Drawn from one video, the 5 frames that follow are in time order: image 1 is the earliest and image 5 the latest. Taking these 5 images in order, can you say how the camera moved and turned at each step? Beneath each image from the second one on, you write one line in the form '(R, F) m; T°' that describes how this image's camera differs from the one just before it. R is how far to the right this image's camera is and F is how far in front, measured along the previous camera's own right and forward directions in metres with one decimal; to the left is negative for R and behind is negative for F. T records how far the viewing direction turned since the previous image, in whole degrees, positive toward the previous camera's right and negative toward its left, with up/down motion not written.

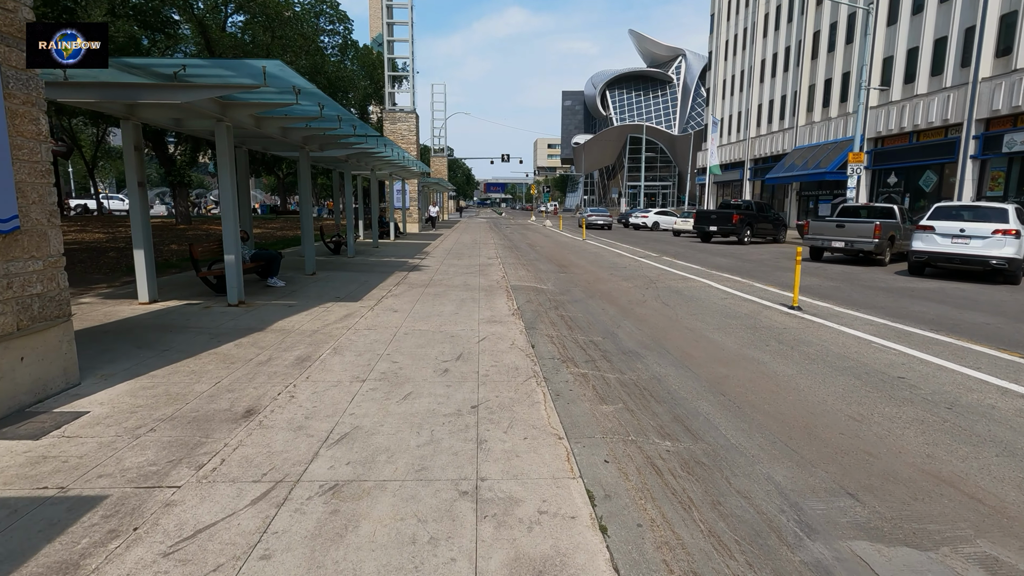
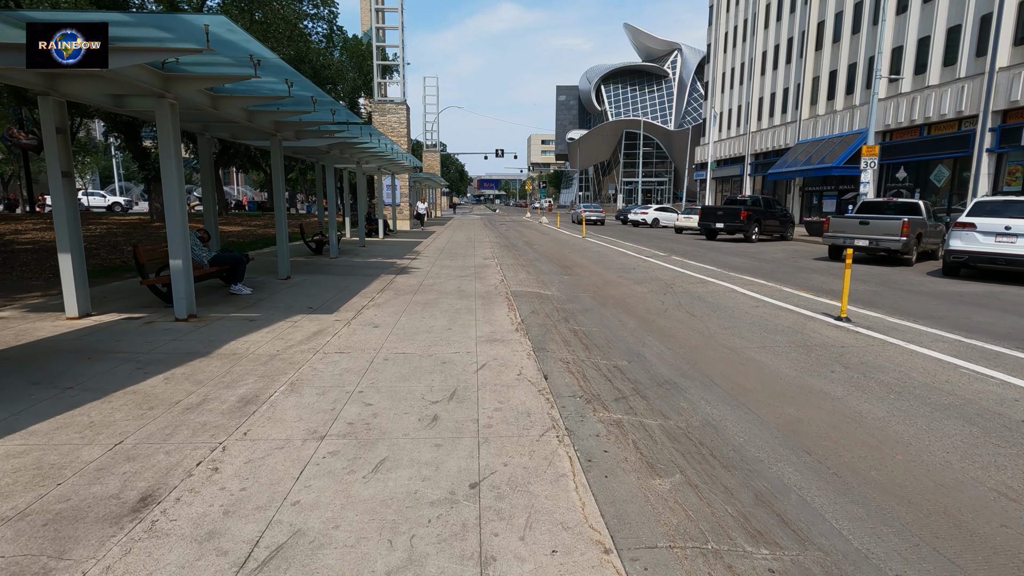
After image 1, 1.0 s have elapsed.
(-0.1, +1.5) m; +1°
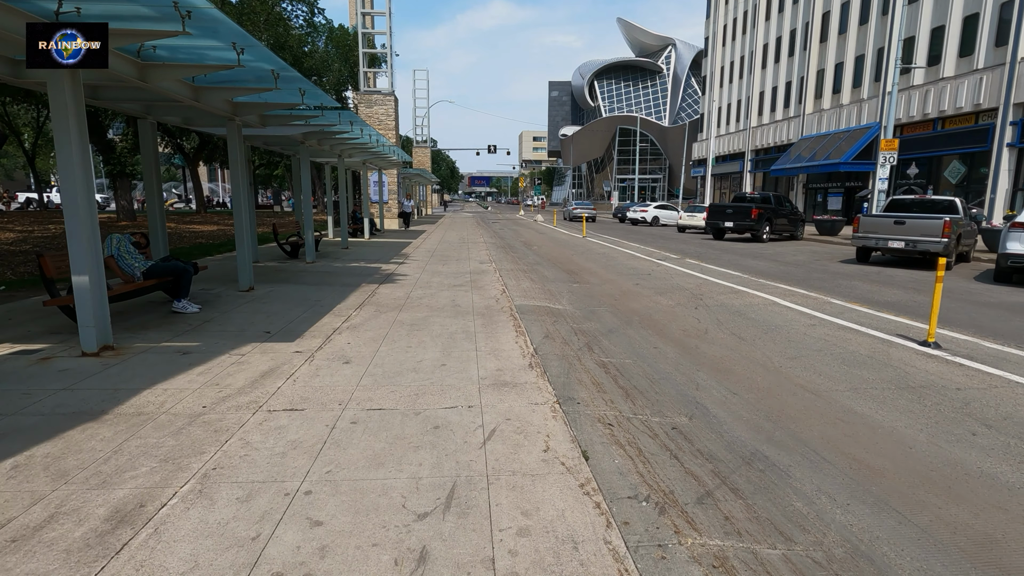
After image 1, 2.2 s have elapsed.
(-0.2, +1.8) m; +1°
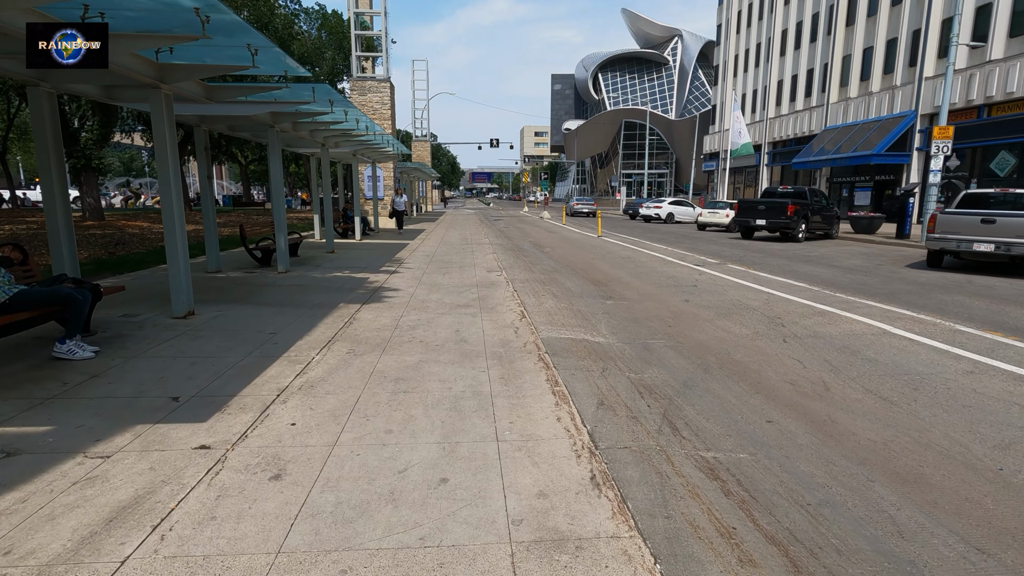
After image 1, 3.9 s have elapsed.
(-0.3, +2.5) m; 0°
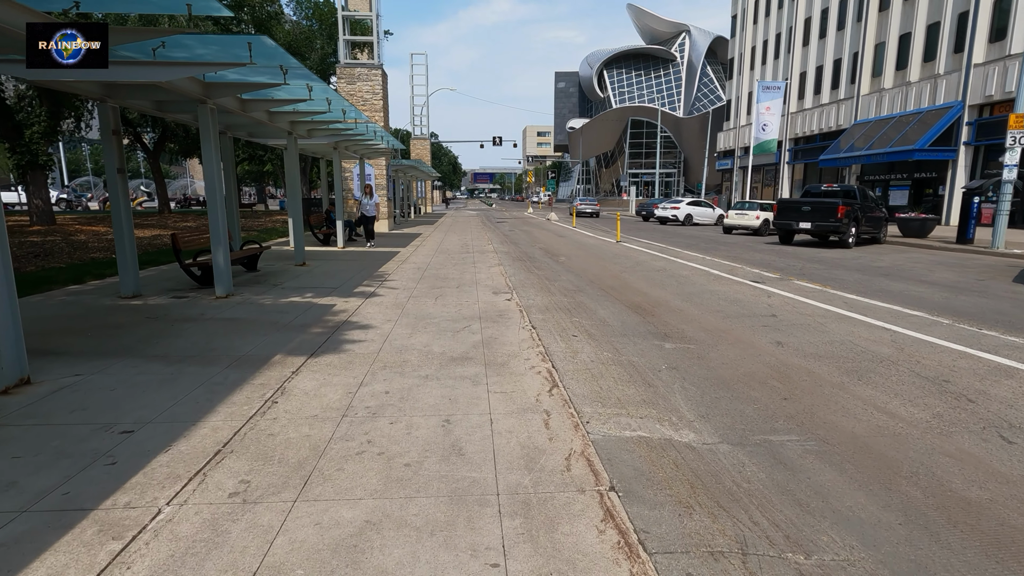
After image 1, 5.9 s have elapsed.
(-0.2, +3.0) m; 0°
